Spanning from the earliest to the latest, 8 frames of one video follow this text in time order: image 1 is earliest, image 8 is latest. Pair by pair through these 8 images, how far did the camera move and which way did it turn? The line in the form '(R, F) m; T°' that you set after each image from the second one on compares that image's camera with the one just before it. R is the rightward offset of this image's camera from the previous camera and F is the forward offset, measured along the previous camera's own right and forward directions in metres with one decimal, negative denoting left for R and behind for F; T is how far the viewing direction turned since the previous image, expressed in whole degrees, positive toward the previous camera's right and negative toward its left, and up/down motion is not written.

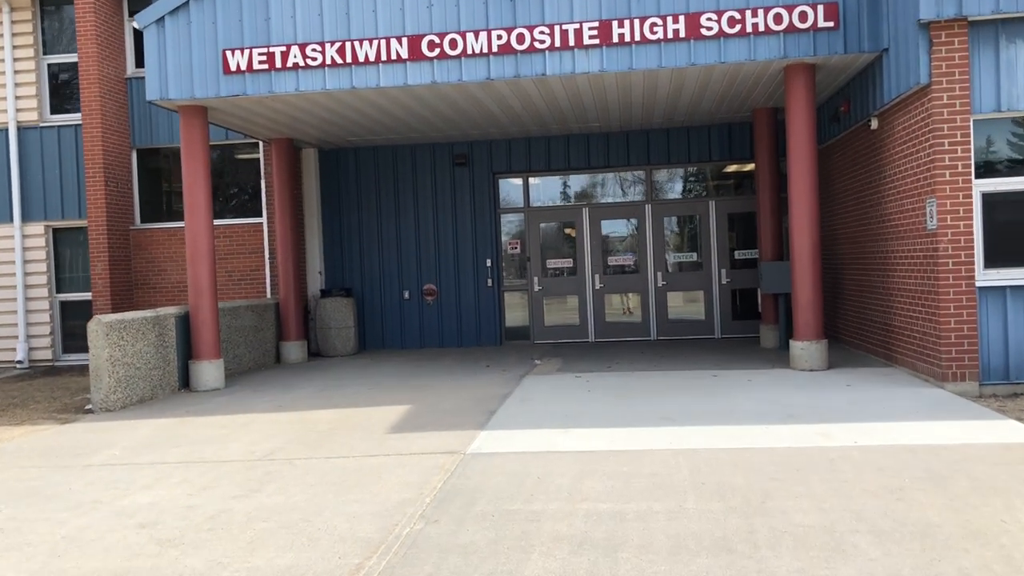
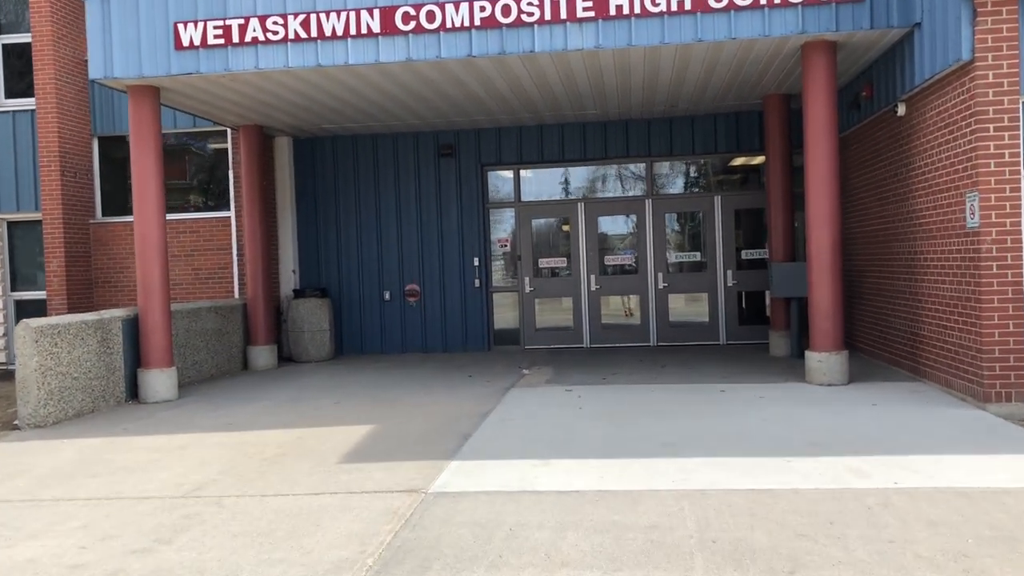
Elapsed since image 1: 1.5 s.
(+0.1, +1.0) m; 0°
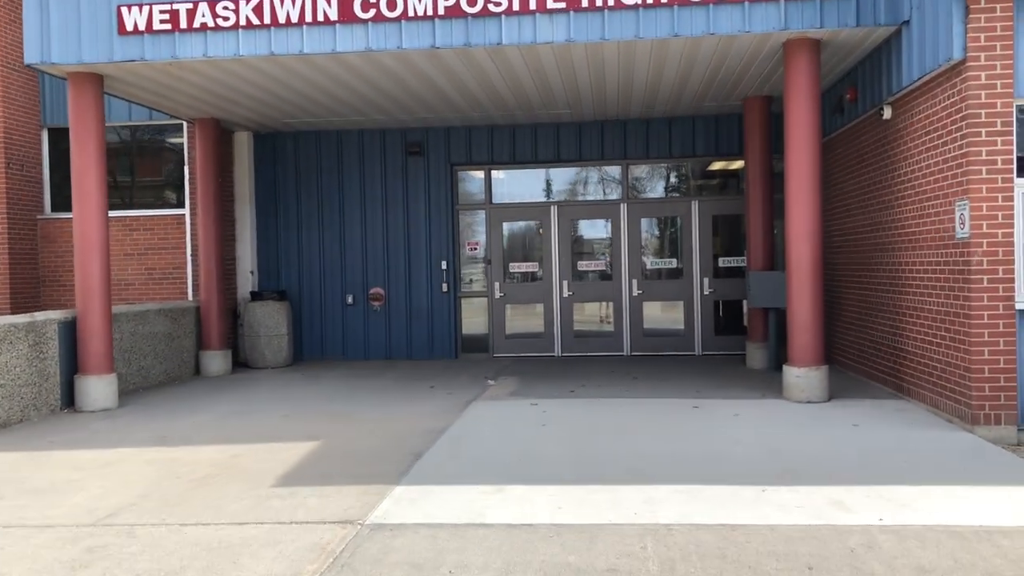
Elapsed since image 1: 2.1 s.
(+0.1, +0.5) m; +1°
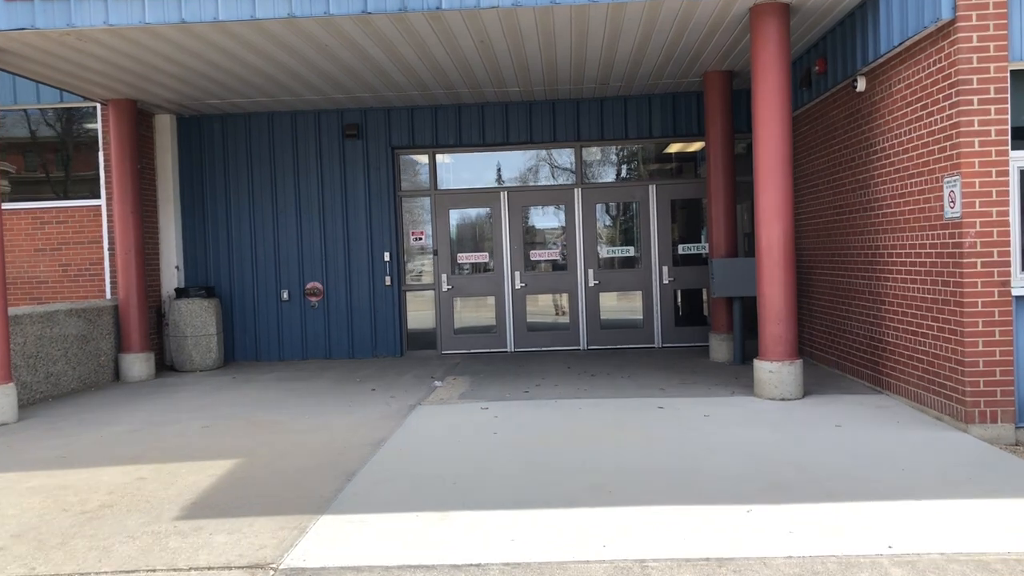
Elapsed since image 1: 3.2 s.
(+0.1, +0.7) m; +3°
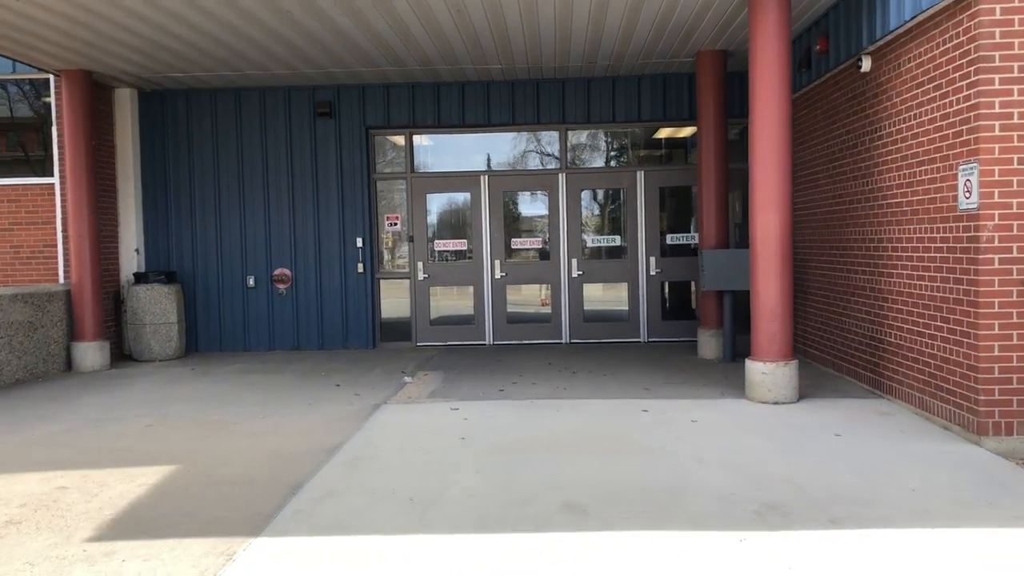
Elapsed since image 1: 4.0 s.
(+0.1, +0.5) m; +1°
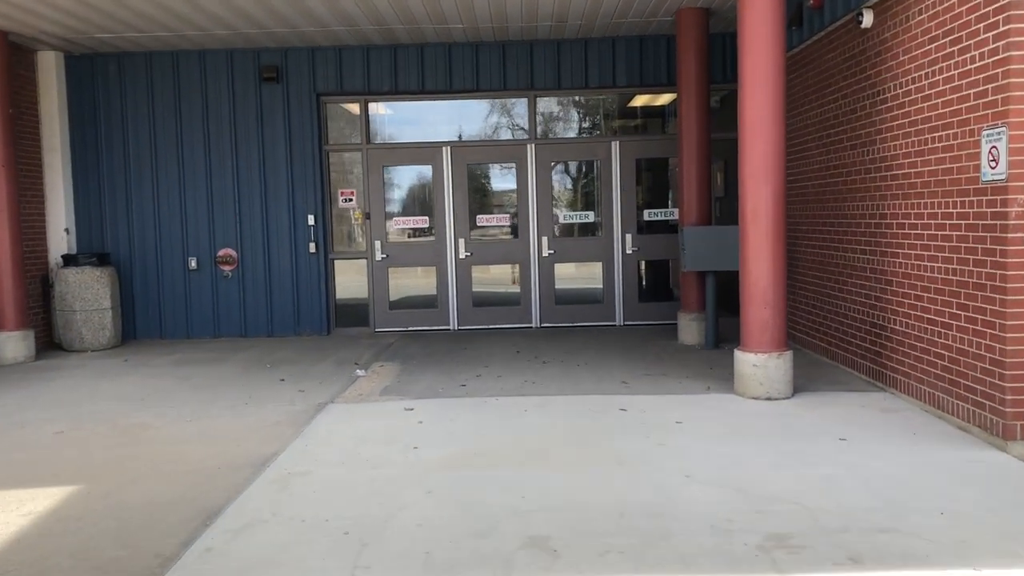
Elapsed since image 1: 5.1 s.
(+0.1, +0.7) m; +2°
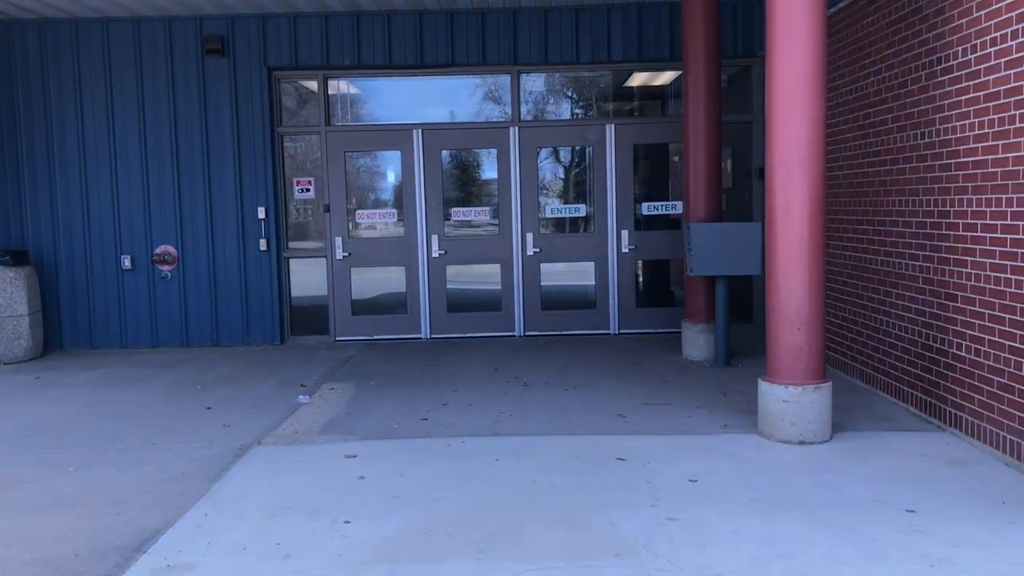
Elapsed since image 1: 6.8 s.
(+0.1, +1.2) m; 0°
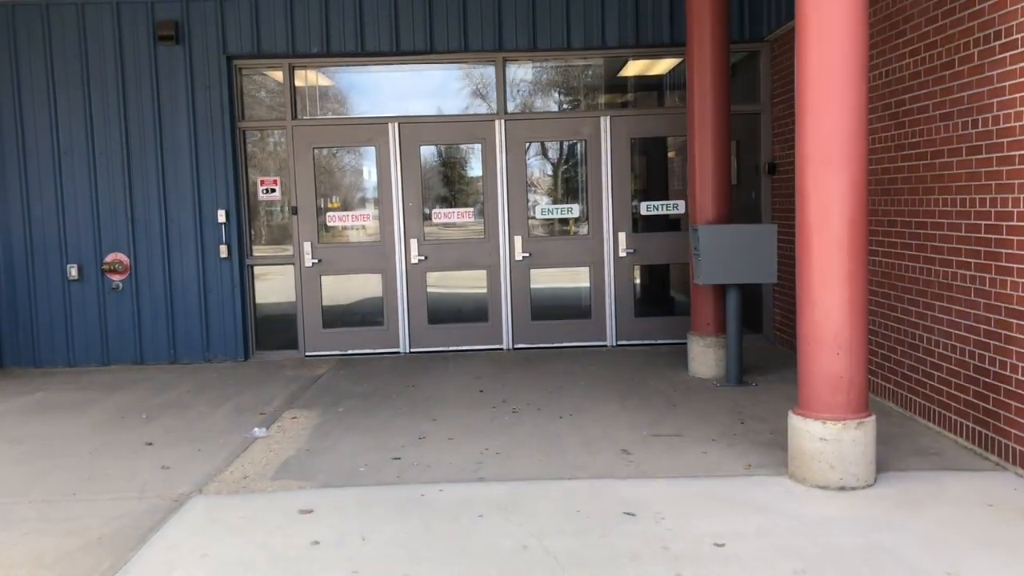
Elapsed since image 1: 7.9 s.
(0.0, +0.7) m; +1°
